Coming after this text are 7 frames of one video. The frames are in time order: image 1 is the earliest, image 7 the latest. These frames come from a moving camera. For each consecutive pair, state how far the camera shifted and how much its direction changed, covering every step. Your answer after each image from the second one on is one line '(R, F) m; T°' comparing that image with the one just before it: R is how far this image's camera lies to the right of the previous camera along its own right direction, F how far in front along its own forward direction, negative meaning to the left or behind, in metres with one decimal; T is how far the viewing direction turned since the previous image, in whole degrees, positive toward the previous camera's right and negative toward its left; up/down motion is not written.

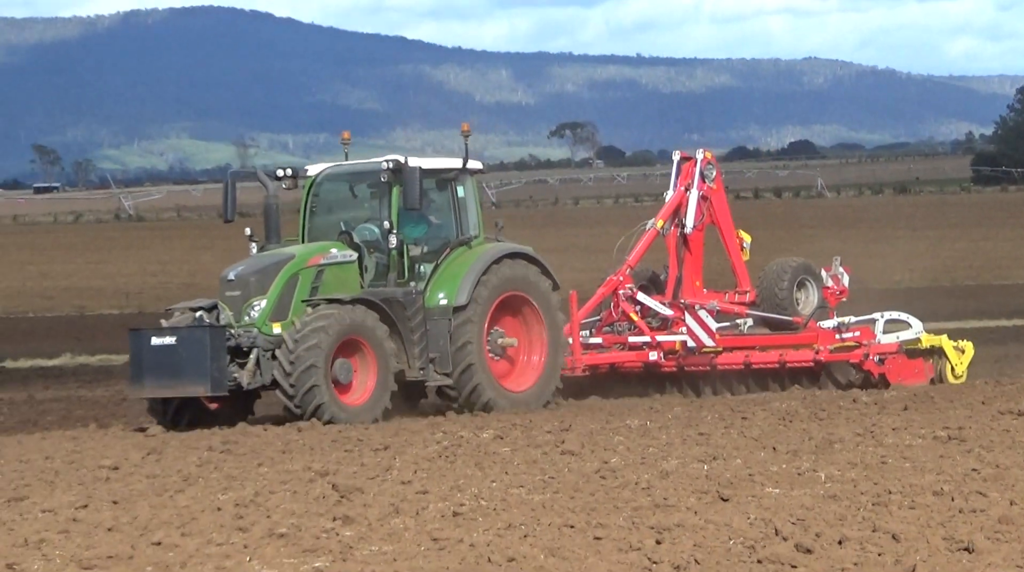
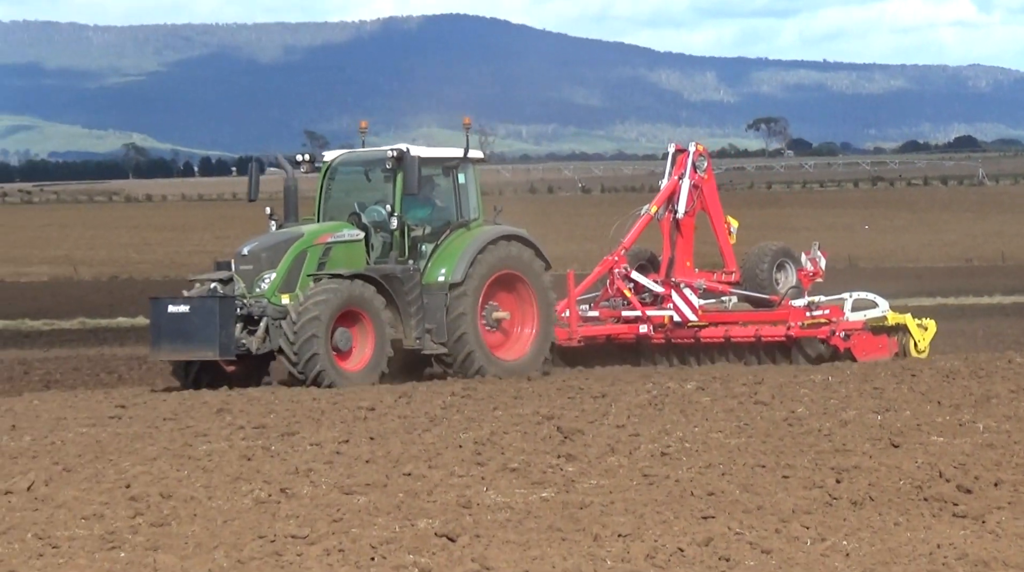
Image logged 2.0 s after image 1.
(-0.6, -1.5) m; -3°
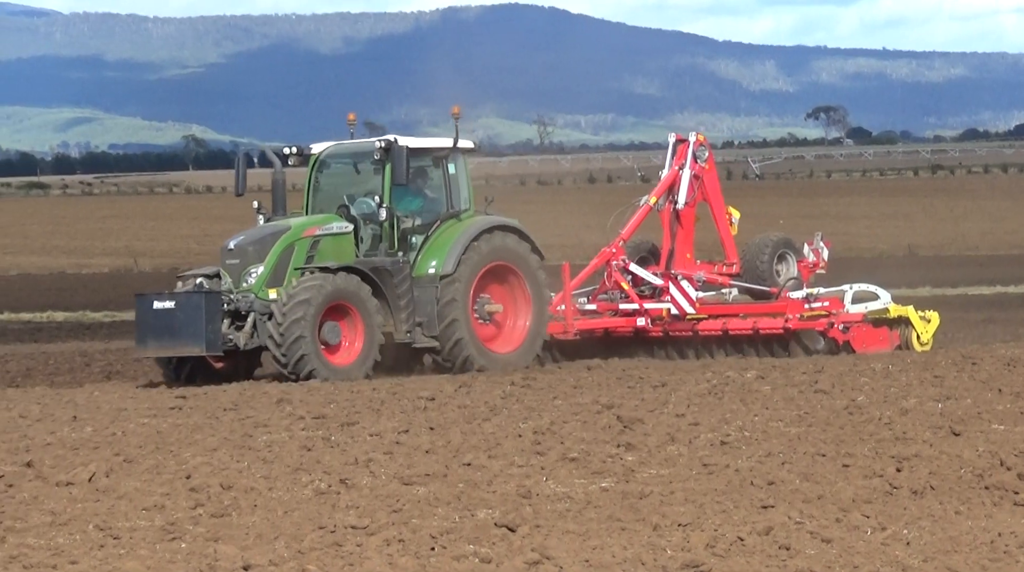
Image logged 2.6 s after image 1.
(-0.2, 0.0) m; -1°
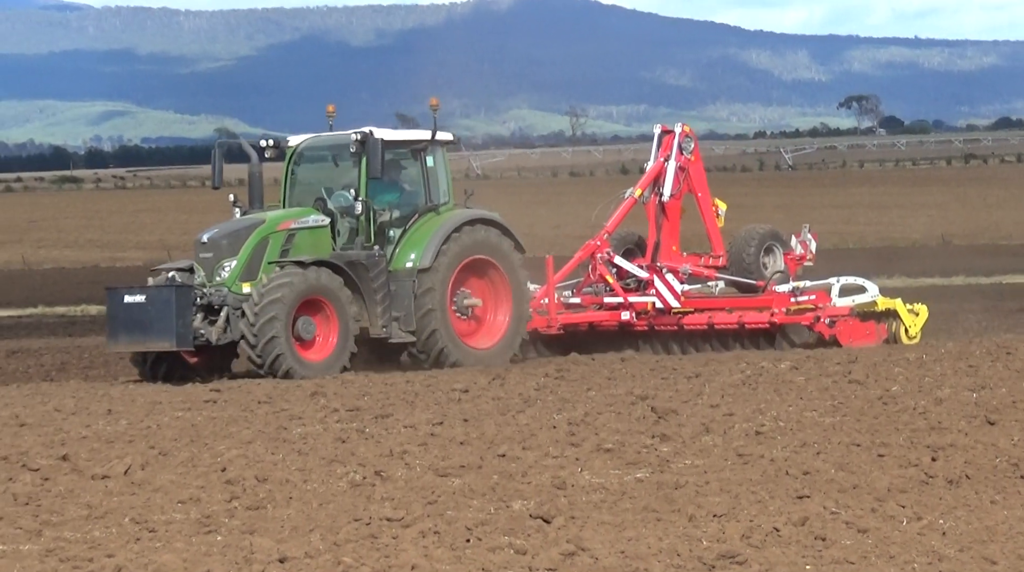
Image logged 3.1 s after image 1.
(-0.1, 0.0) m; 0°
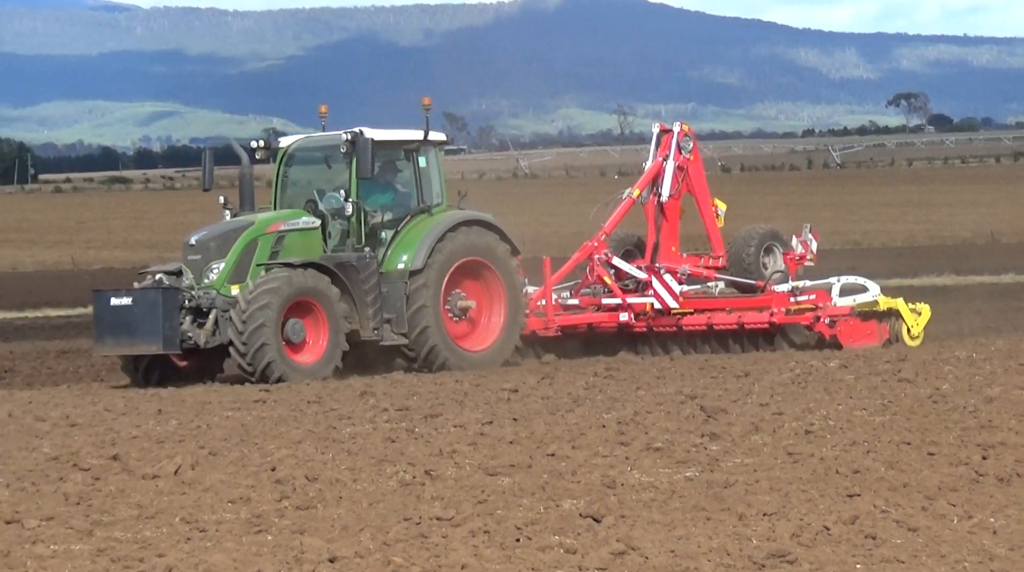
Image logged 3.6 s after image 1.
(-0.2, 0.0) m; 0°
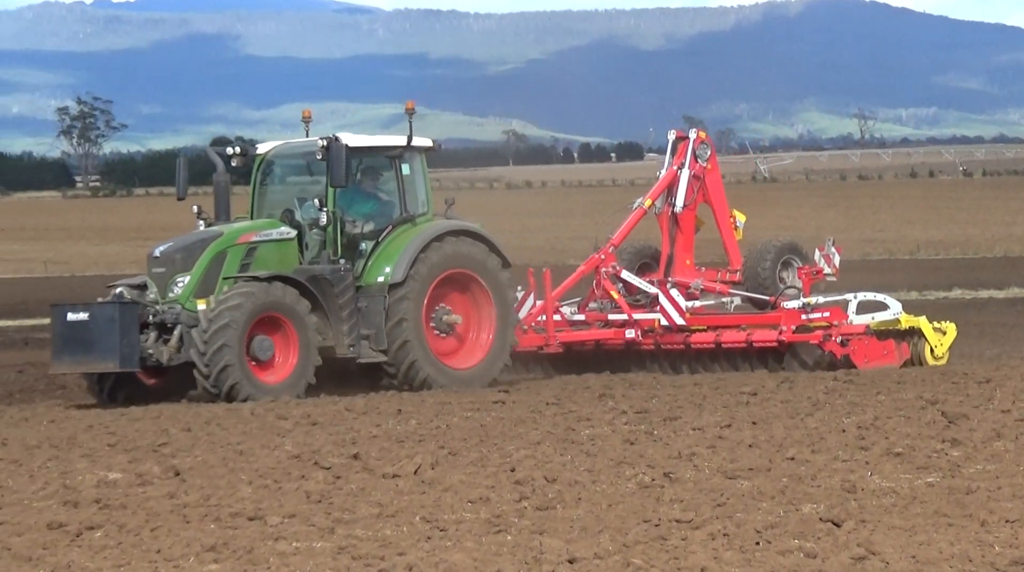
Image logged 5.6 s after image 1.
(-0.9, -0.1) m; -2°
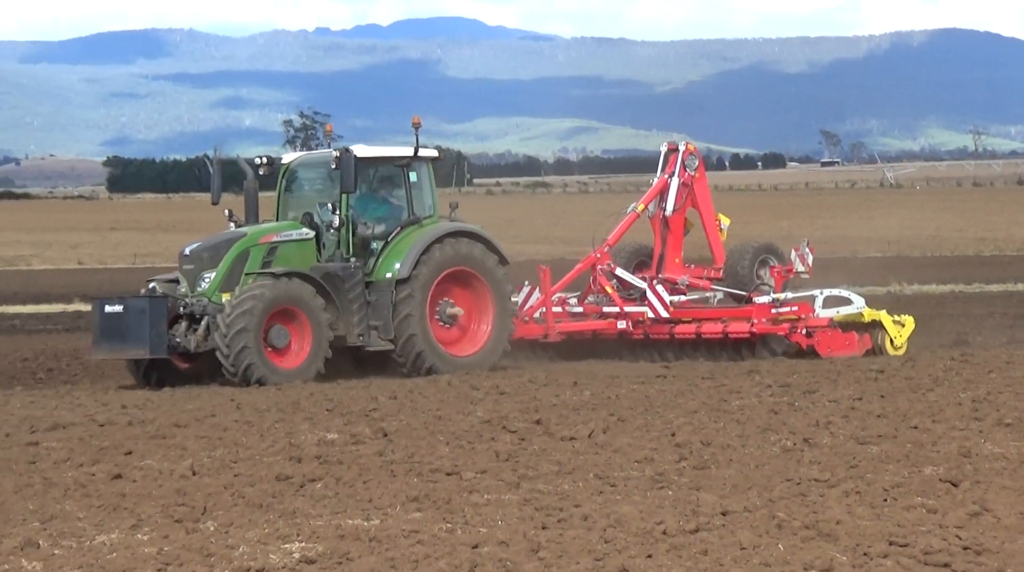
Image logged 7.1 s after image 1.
(-0.1, -1.8) m; -4°
